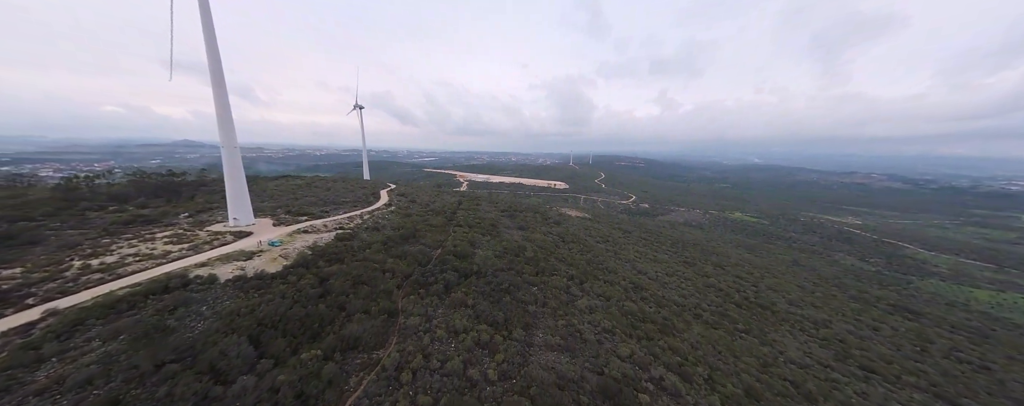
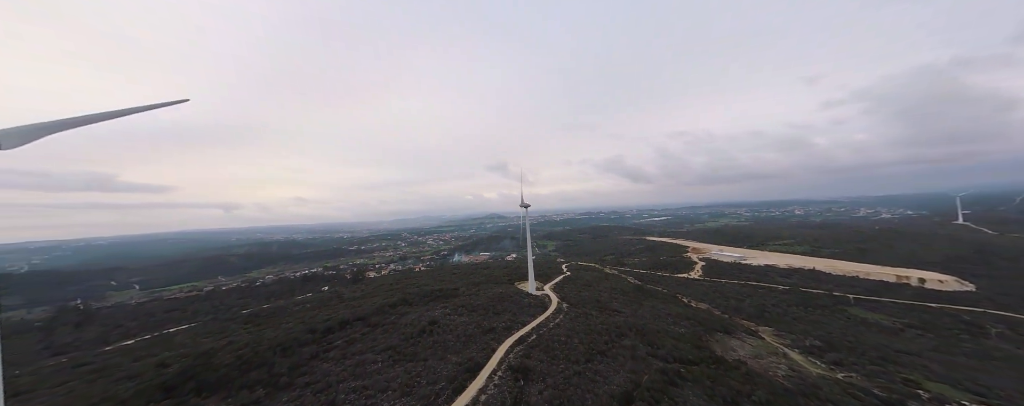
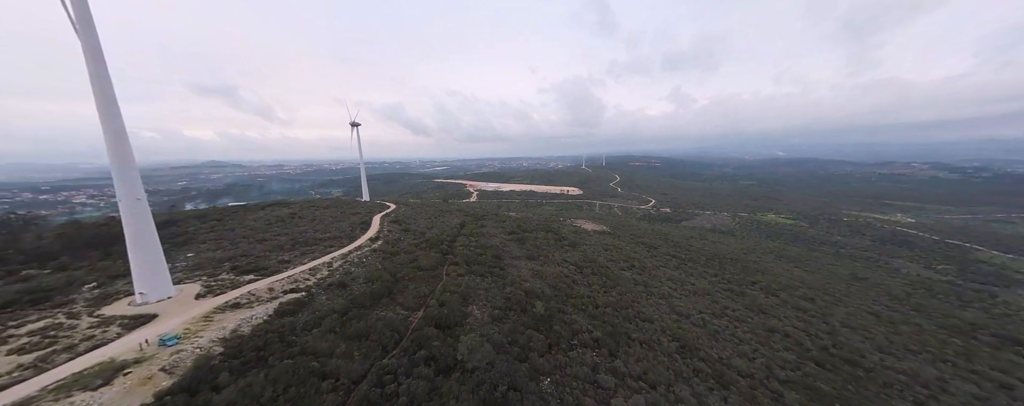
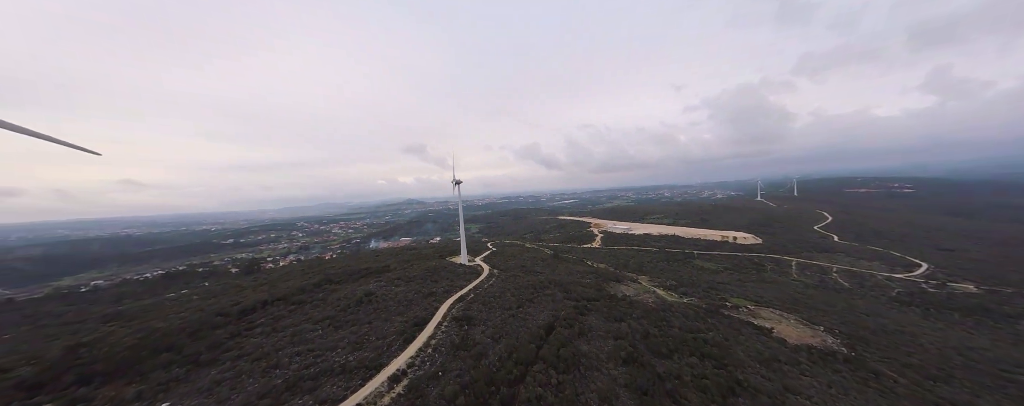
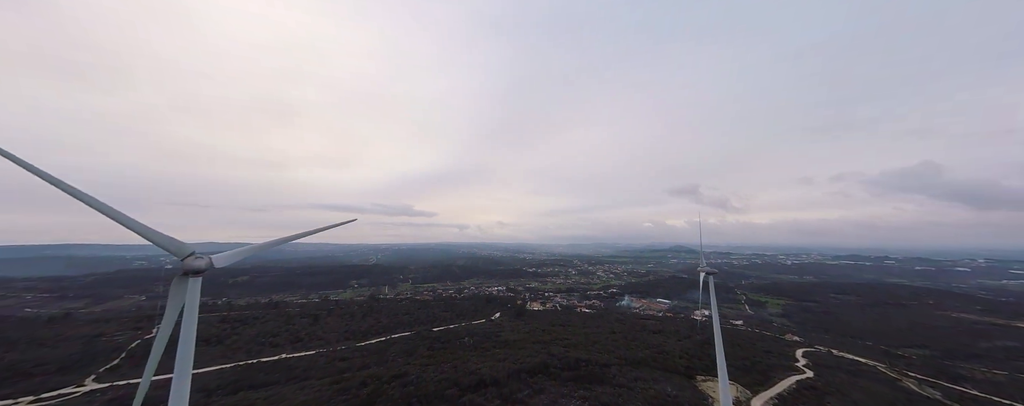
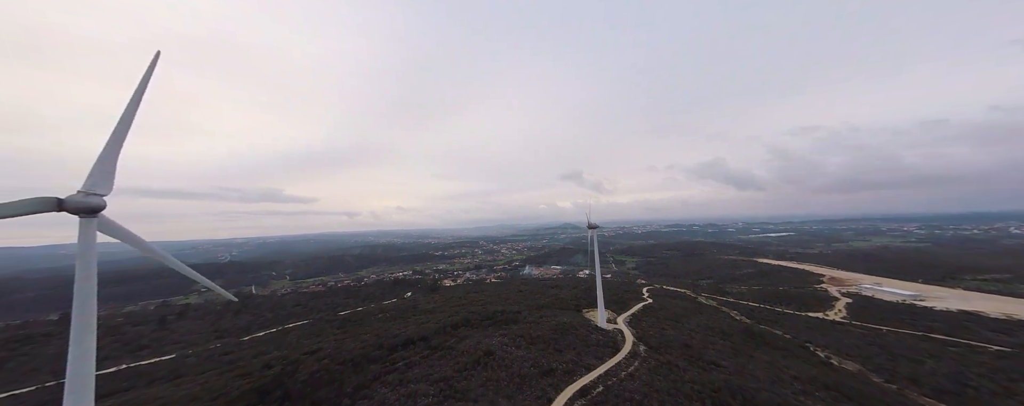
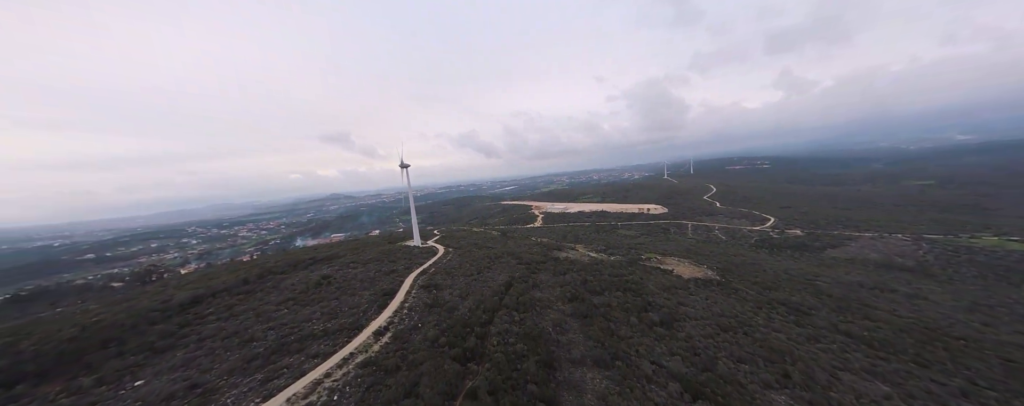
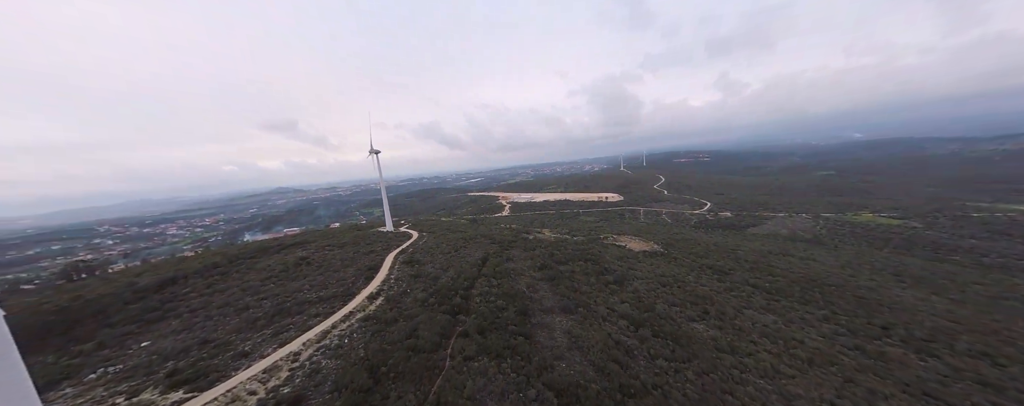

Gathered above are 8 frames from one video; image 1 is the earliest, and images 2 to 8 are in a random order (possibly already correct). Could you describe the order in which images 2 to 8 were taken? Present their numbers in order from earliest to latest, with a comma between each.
3, 8, 7, 4, 2, 6, 5
